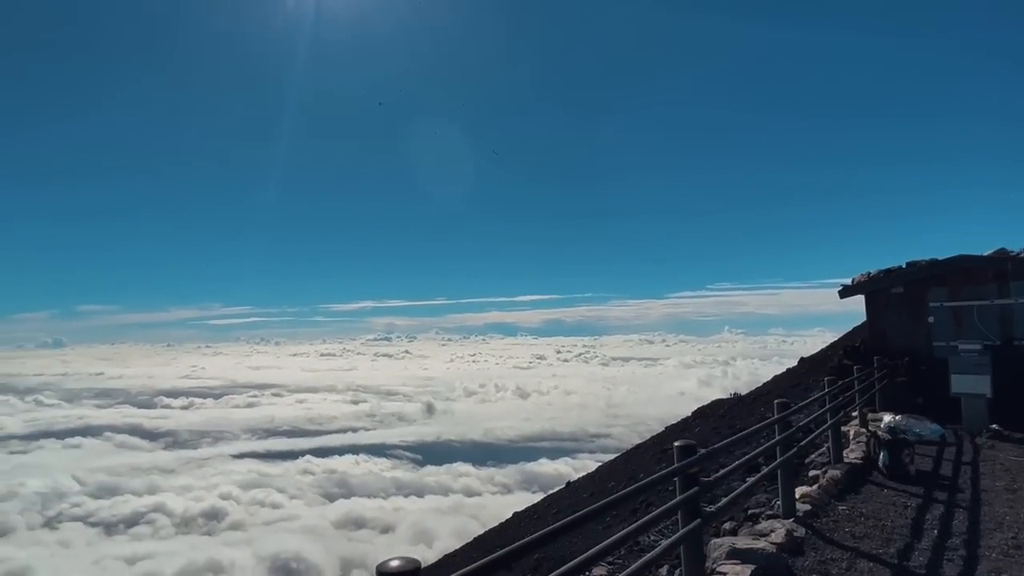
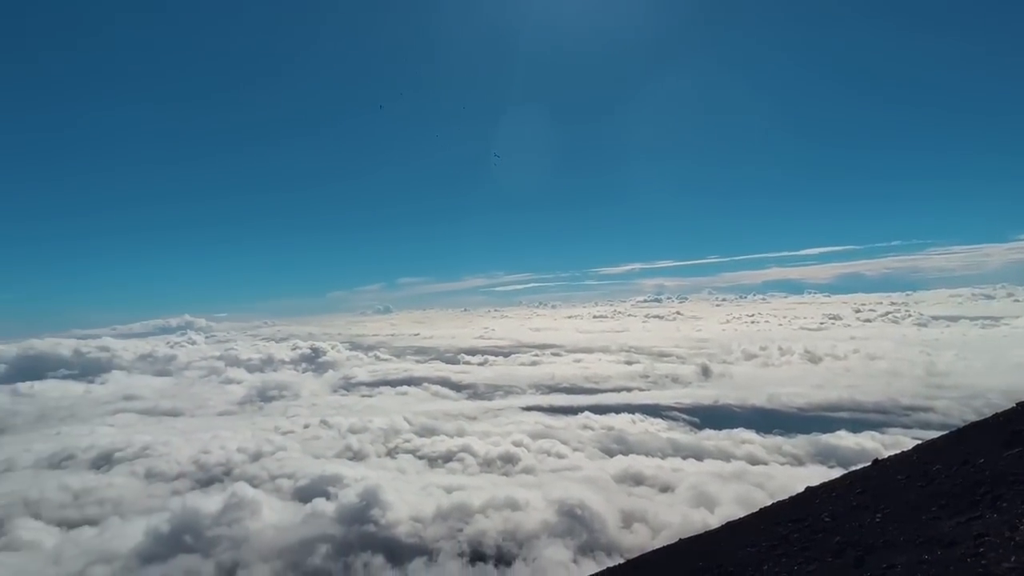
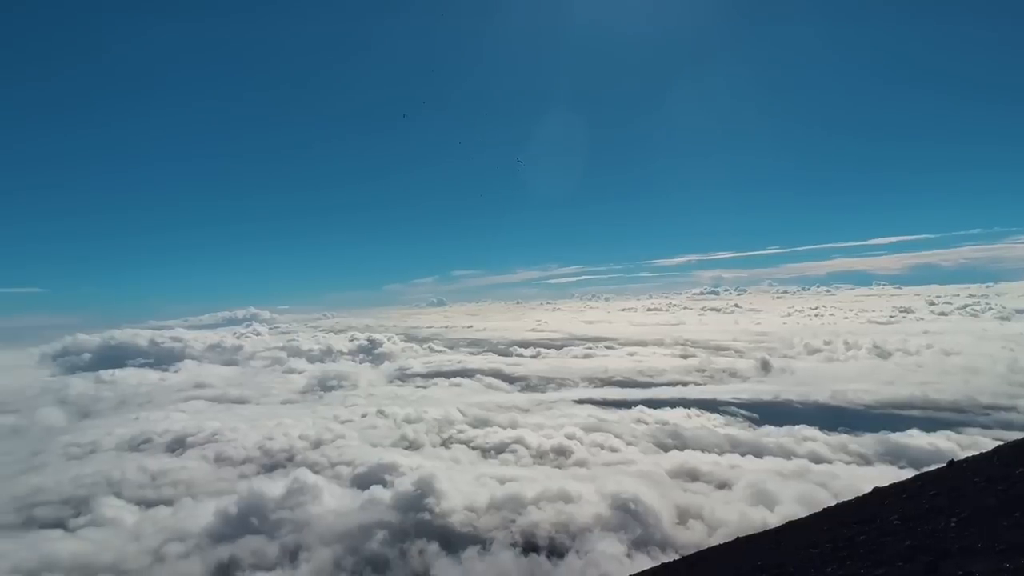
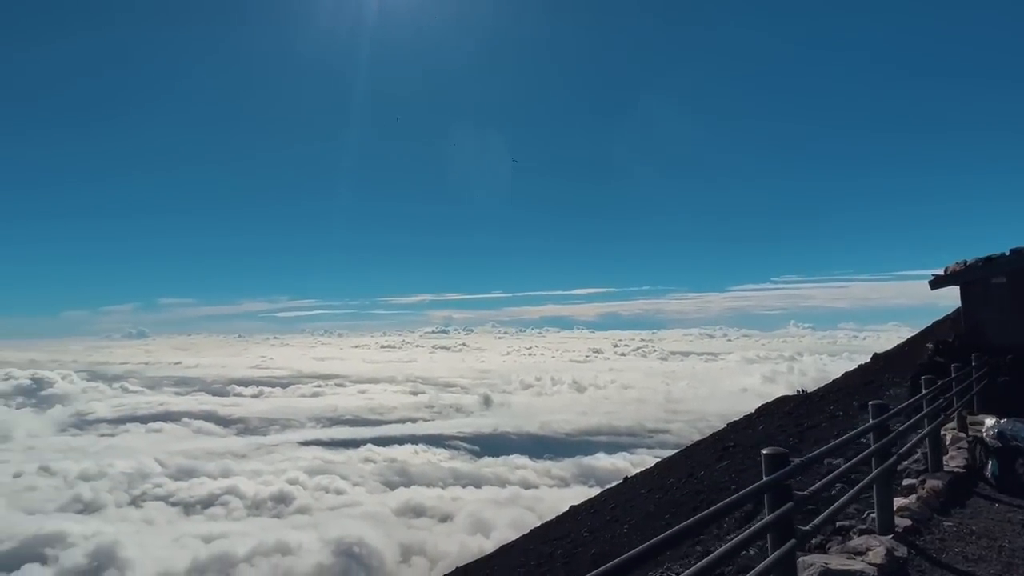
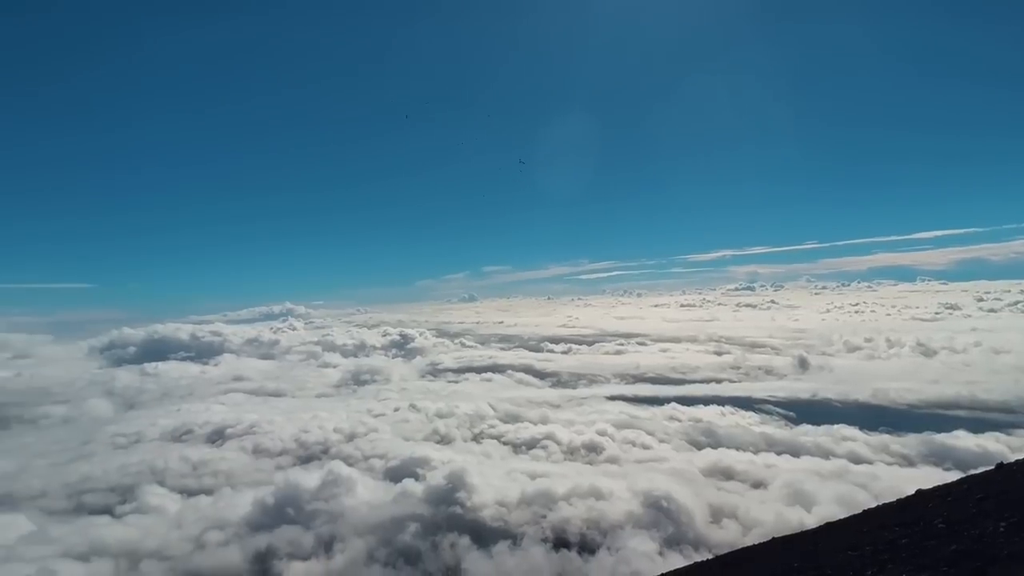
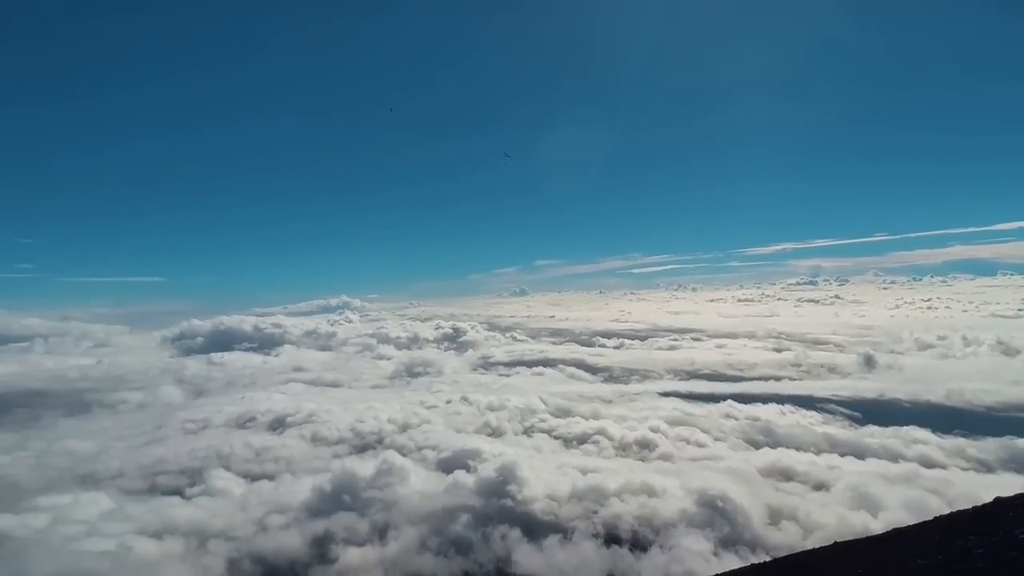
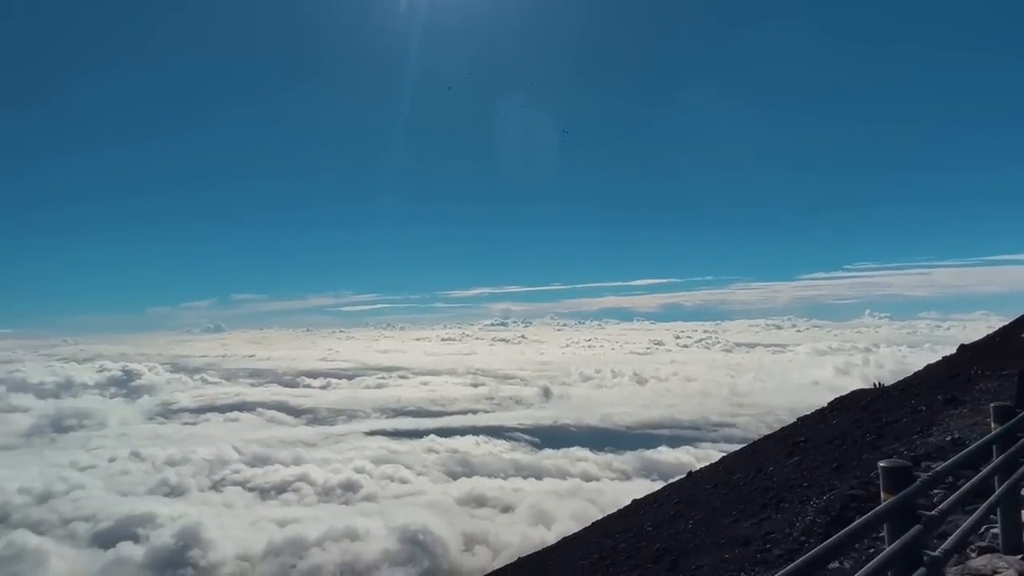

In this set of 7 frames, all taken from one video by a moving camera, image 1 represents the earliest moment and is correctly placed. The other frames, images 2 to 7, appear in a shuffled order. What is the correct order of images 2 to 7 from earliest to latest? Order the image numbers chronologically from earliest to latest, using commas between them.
4, 7, 2, 3, 5, 6
